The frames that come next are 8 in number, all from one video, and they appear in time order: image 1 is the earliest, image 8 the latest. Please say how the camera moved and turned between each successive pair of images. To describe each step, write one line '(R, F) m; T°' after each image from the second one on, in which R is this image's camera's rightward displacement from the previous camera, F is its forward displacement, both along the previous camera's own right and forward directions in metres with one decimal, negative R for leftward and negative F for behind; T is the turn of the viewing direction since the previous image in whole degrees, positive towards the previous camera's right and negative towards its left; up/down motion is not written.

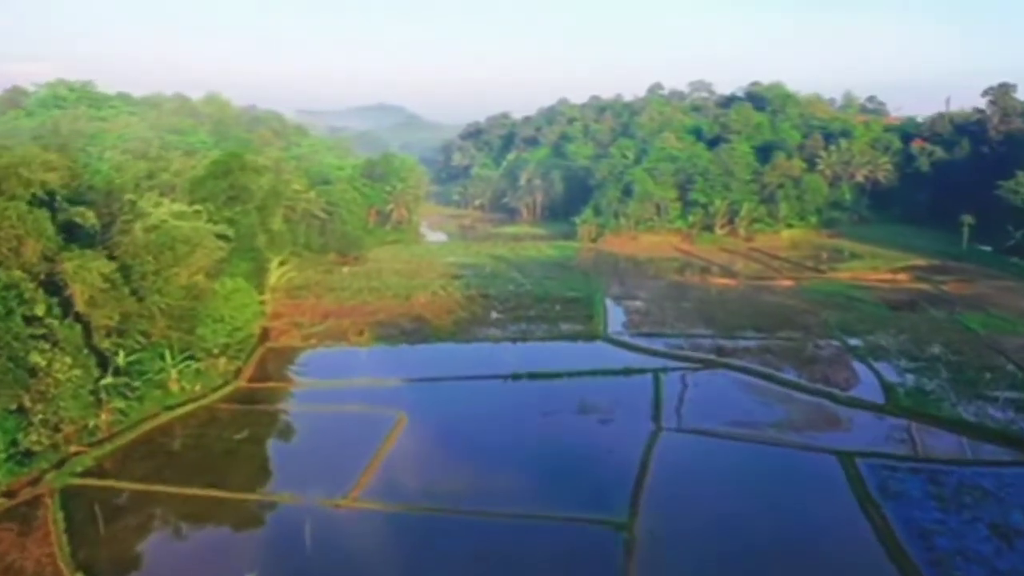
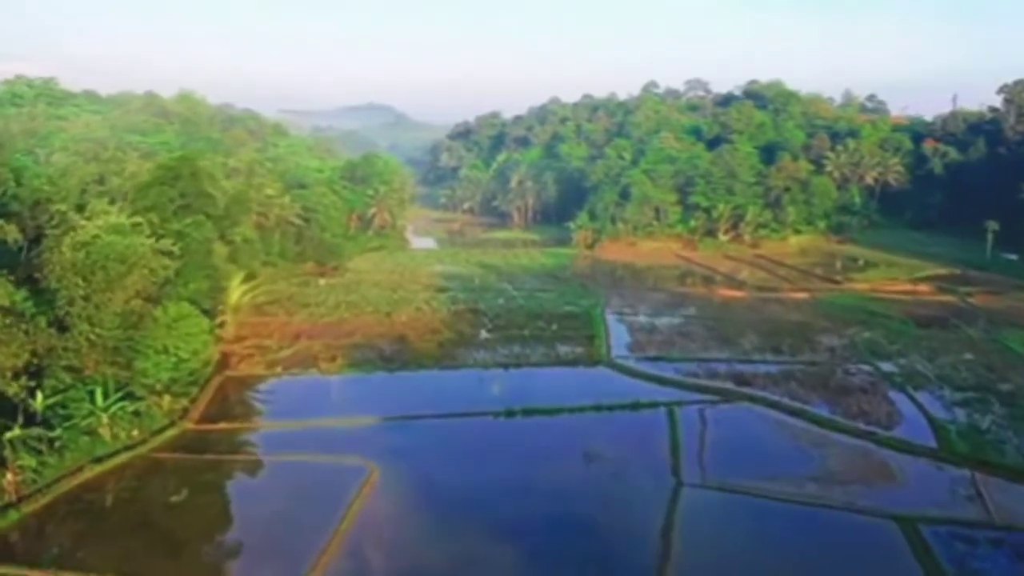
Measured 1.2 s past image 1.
(-0.1, +3.6) m; +1°
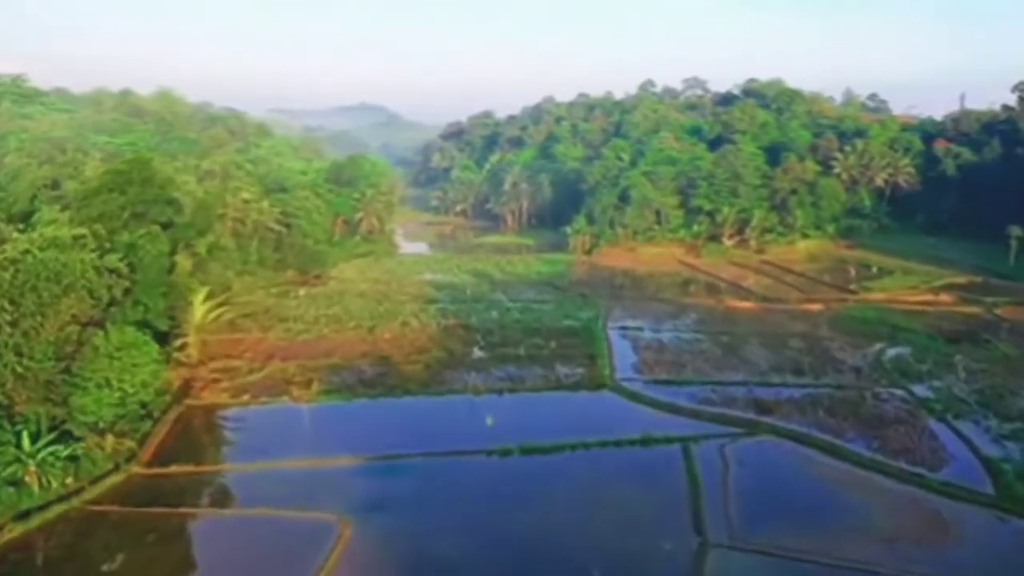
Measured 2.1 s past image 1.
(0.0, +2.9) m; 0°
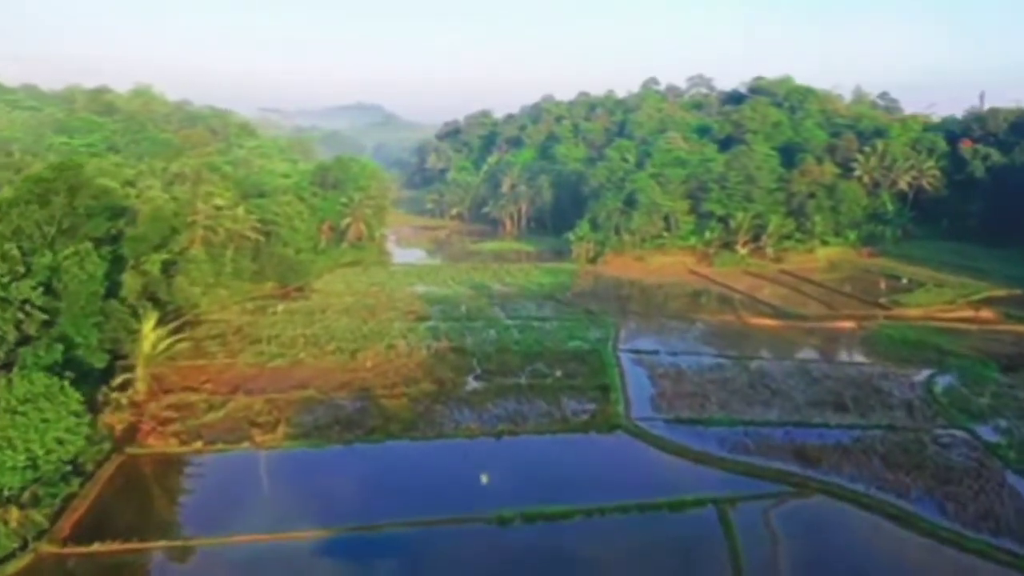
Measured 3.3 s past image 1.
(0.0, +3.7) m; 0°
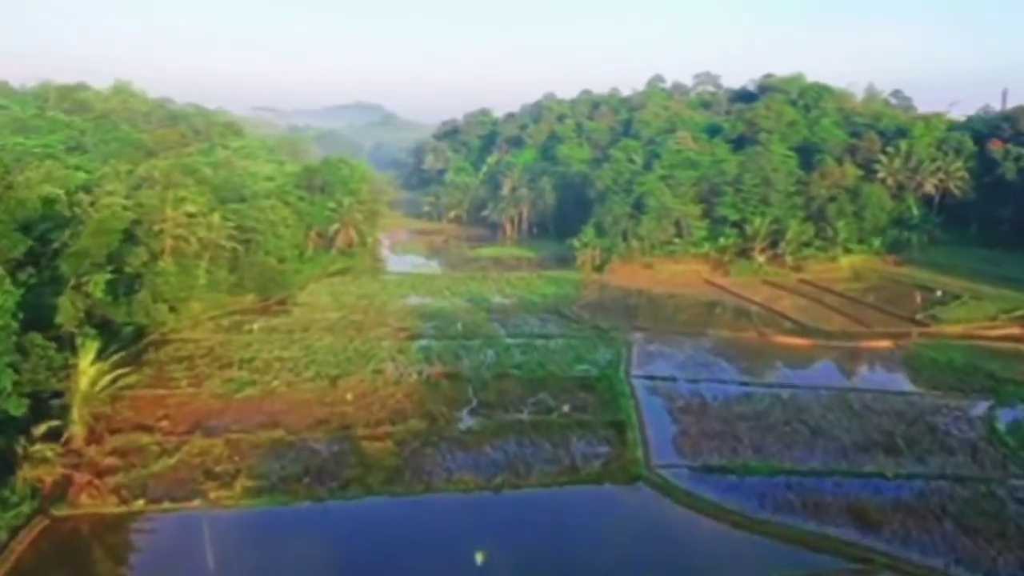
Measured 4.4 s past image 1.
(0.0, +3.4) m; 0°
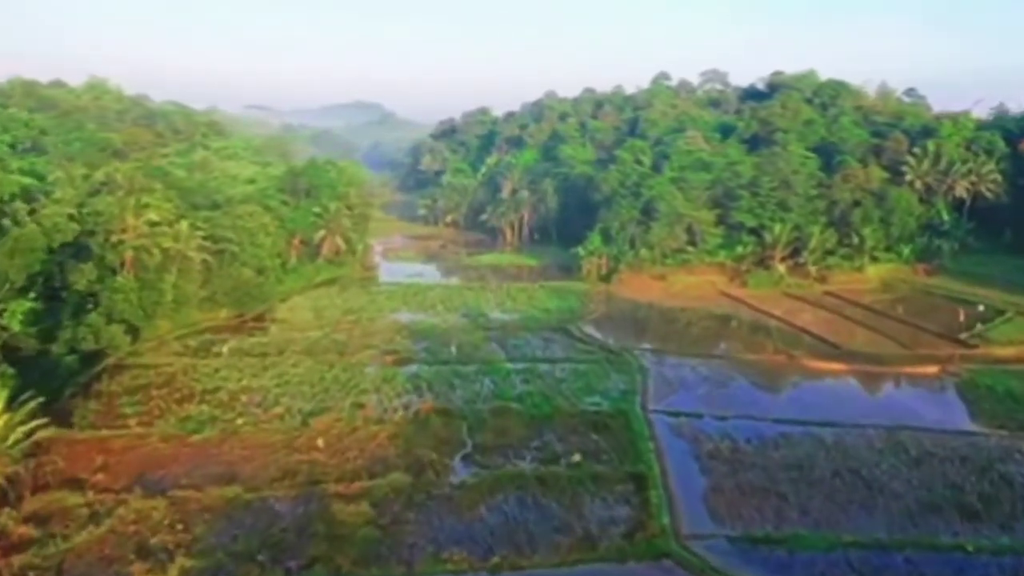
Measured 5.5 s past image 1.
(0.0, +3.5) m; 0°
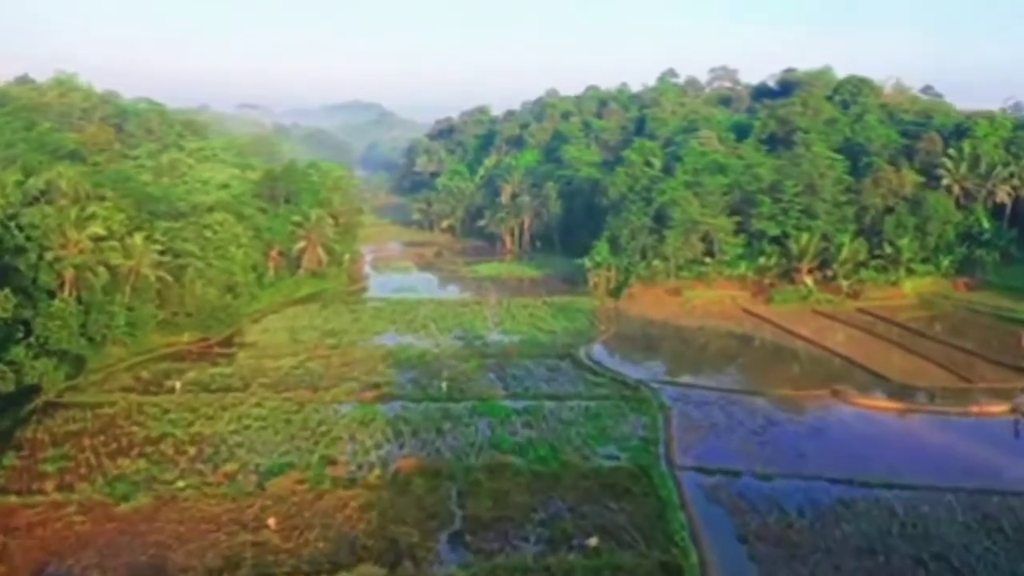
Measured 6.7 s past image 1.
(0.0, +4.1) m; 0°
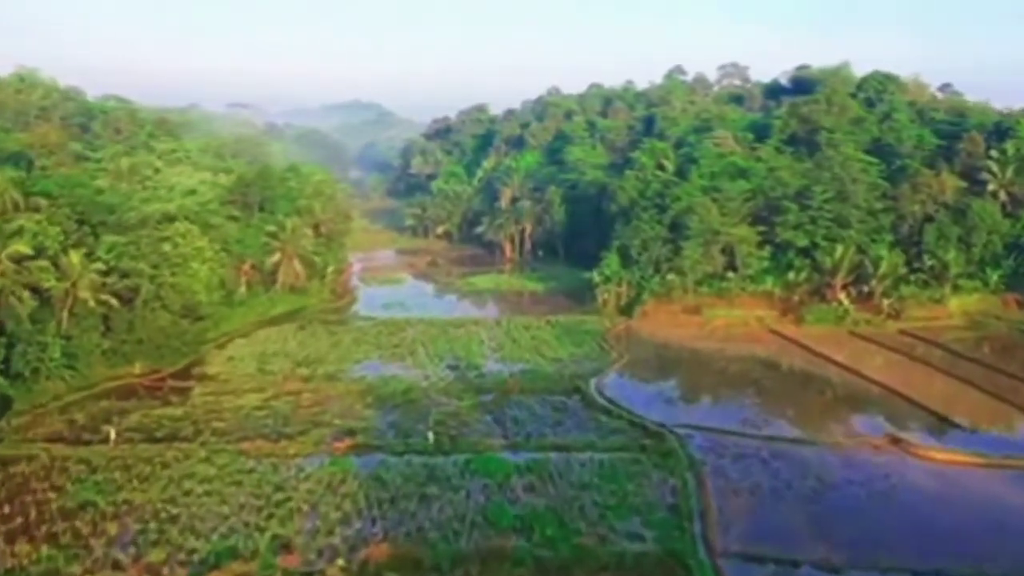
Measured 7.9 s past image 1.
(0.0, +4.1) m; 0°
